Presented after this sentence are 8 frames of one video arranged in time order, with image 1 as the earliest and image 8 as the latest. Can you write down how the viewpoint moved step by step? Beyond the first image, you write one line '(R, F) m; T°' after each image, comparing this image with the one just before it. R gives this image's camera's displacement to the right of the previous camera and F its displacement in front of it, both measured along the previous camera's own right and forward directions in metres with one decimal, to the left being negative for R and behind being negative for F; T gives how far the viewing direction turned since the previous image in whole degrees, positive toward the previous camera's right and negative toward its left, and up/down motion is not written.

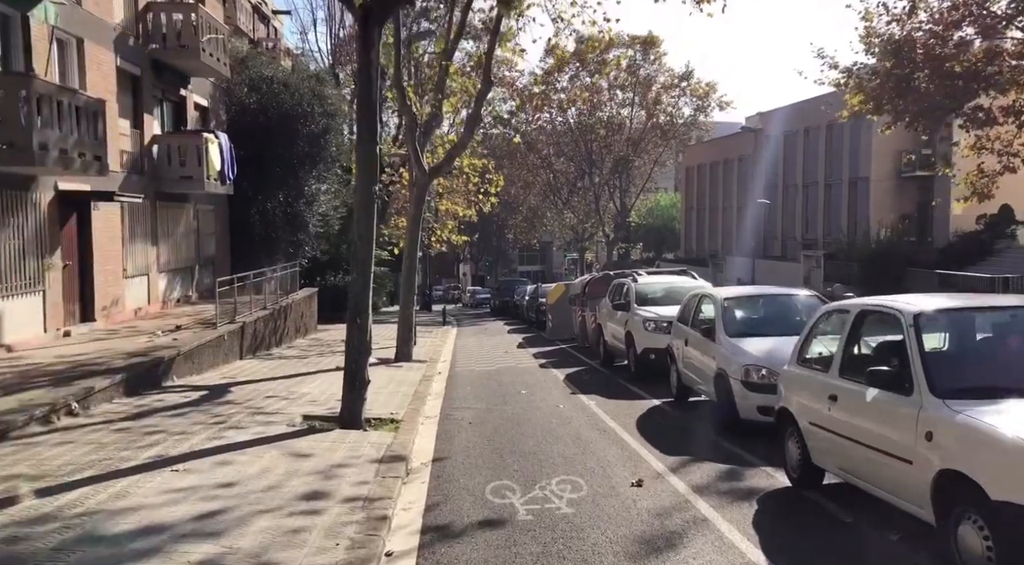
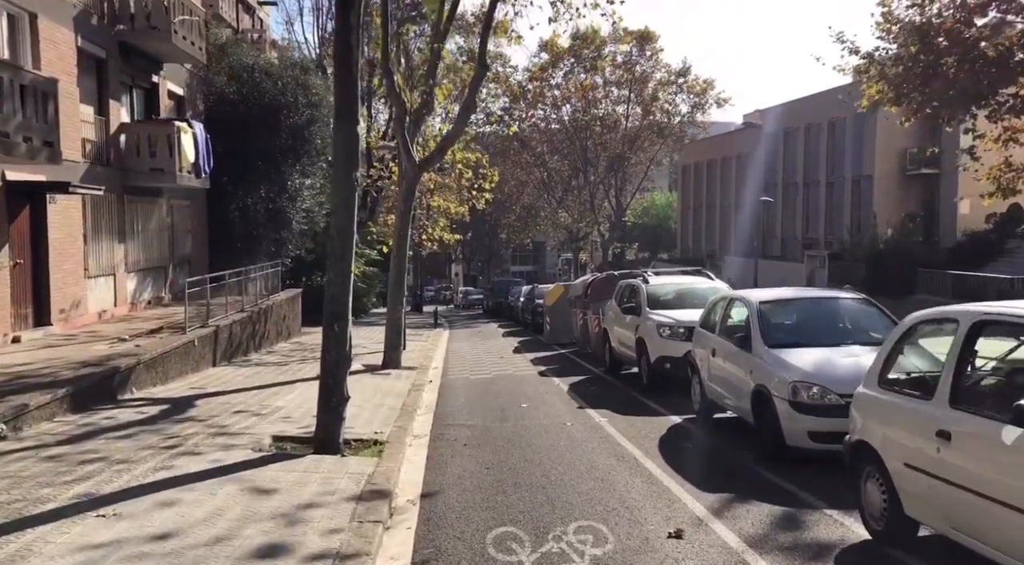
(-0.1, +1.4) m; +1°
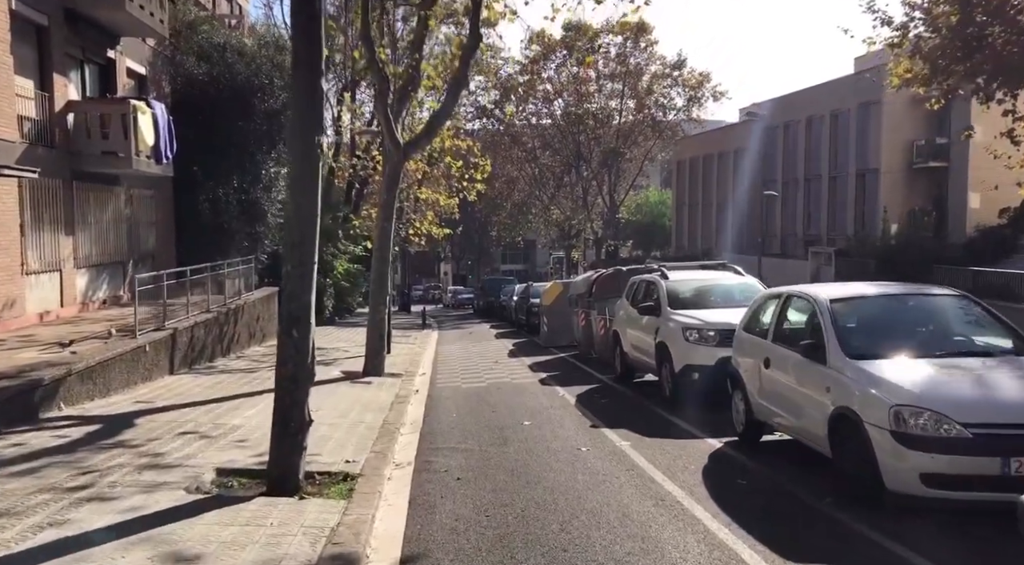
(-0.1, +1.9) m; +1°
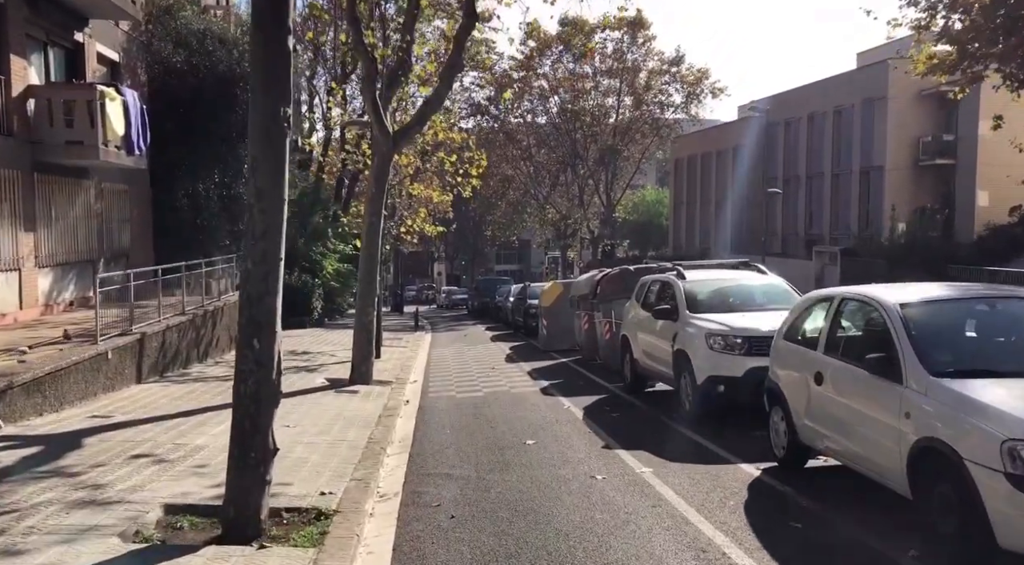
(-0.1, +1.2) m; 0°
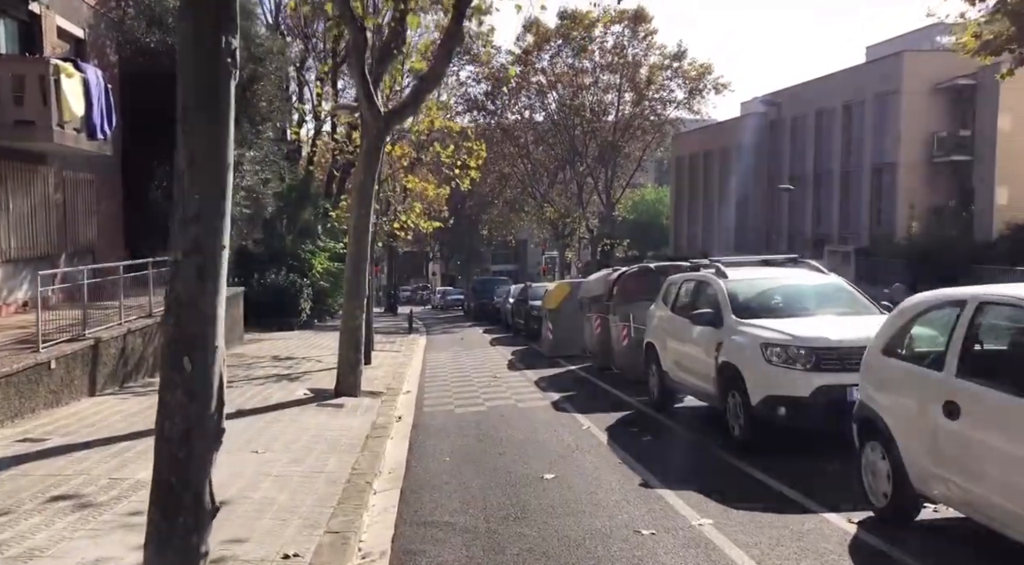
(-0.2, +1.7) m; 0°
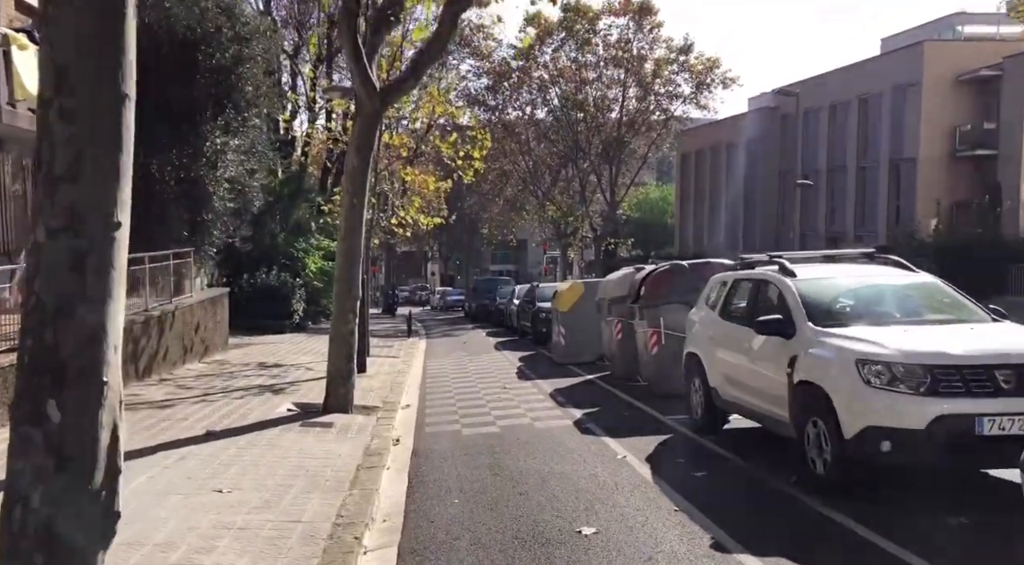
(-0.2, +1.7) m; 0°
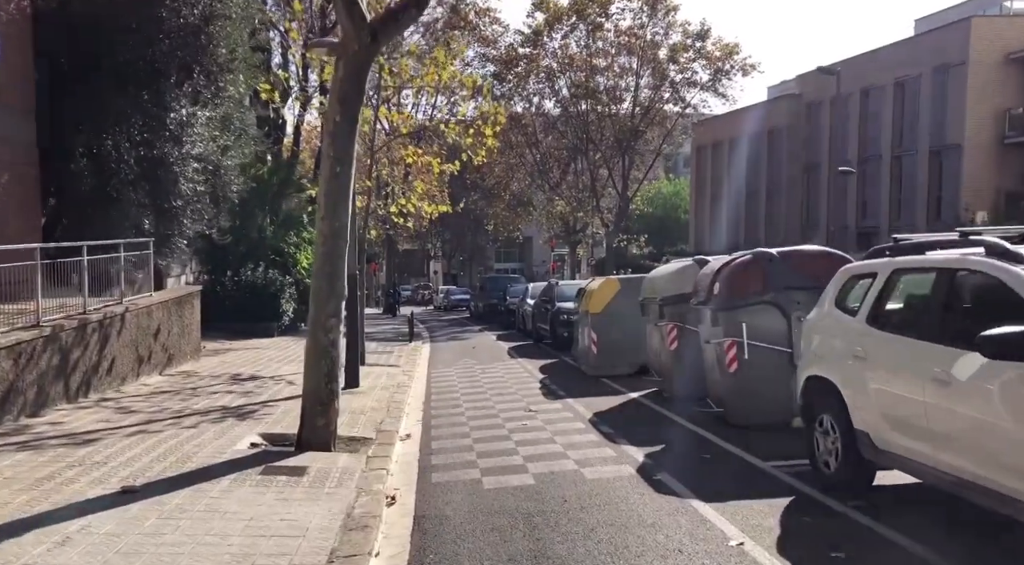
(-0.3, +2.9) m; 0°
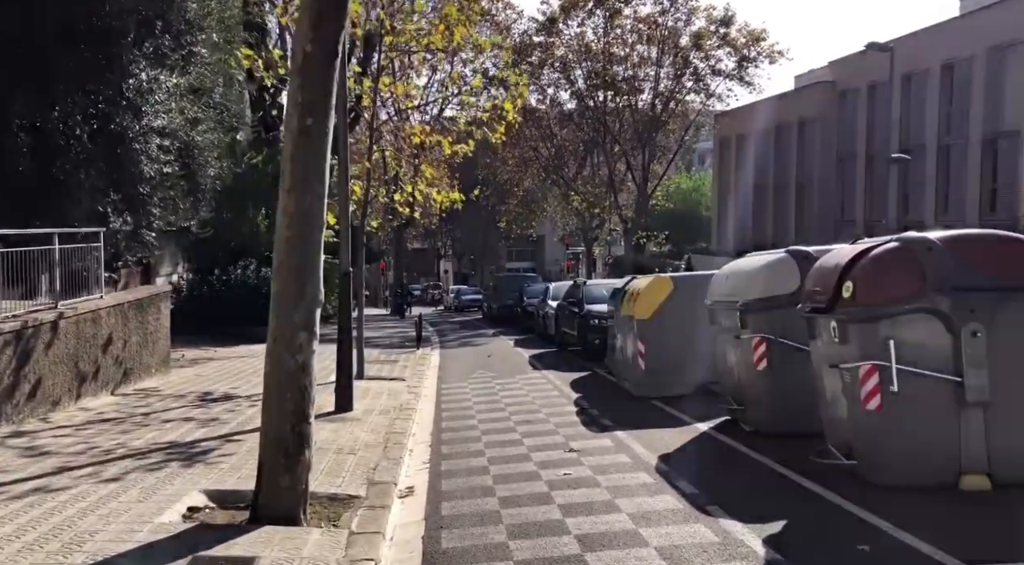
(-0.2, +2.7) m; -1°
